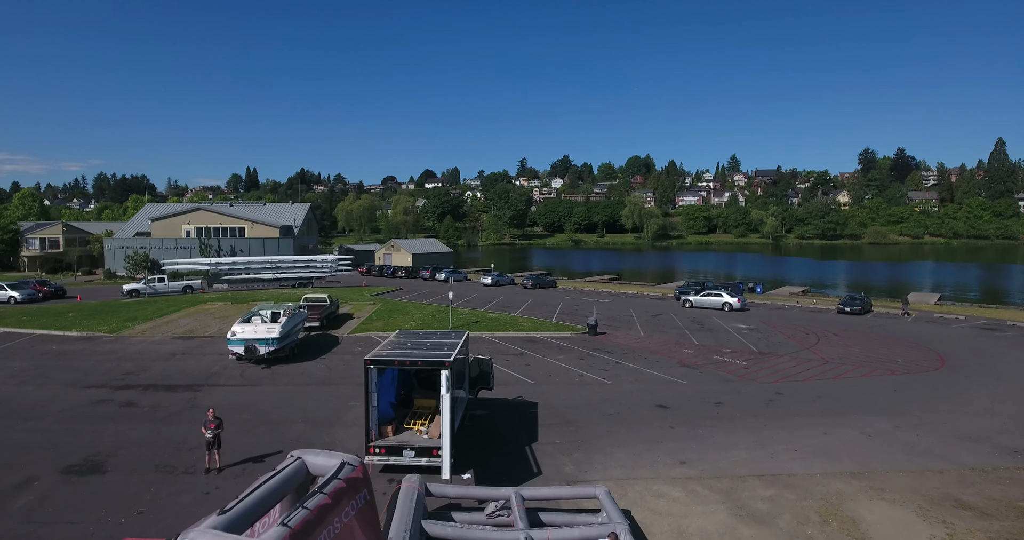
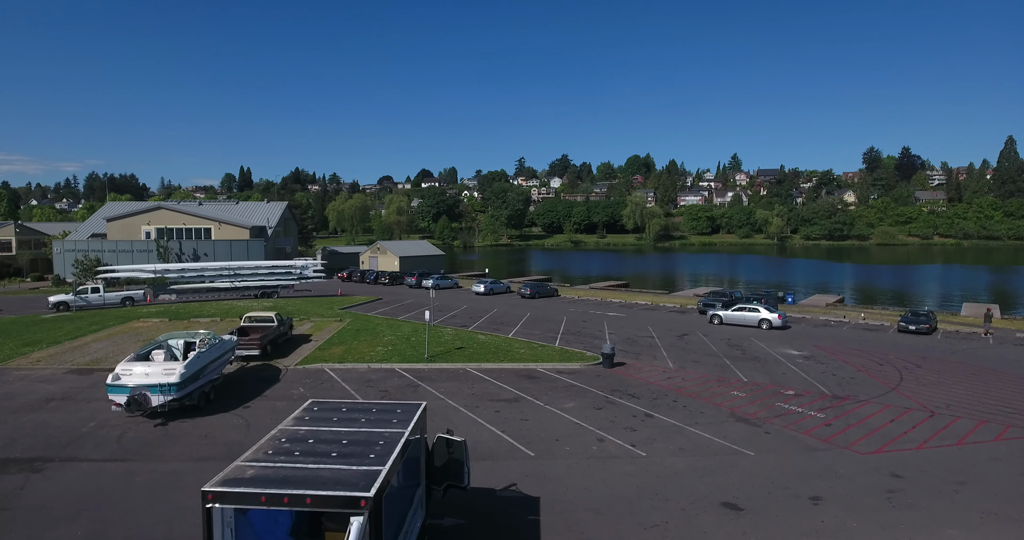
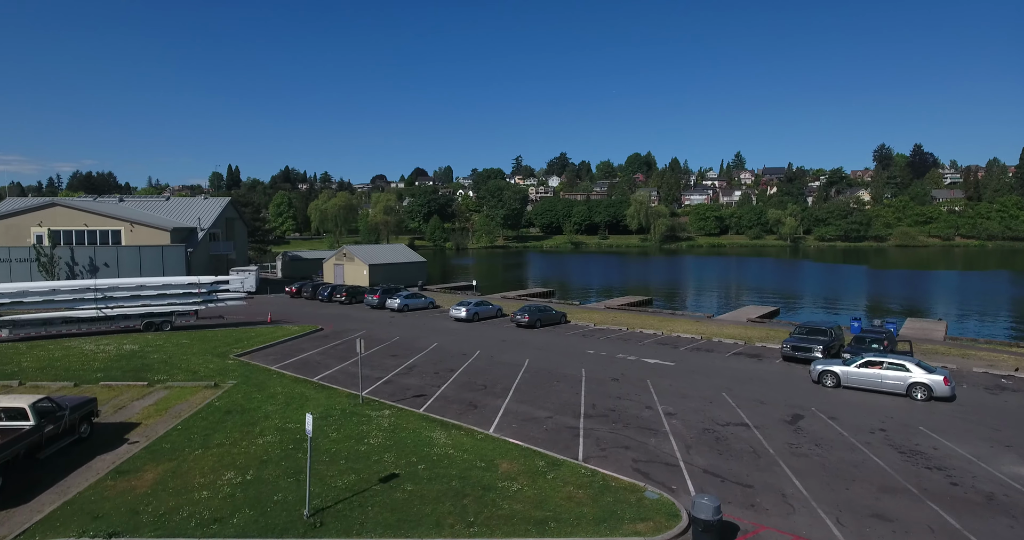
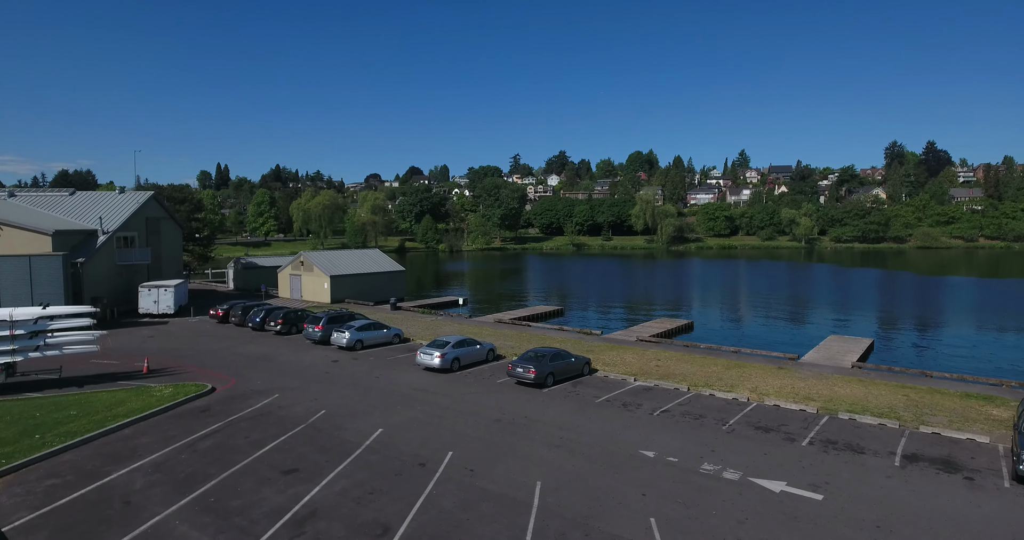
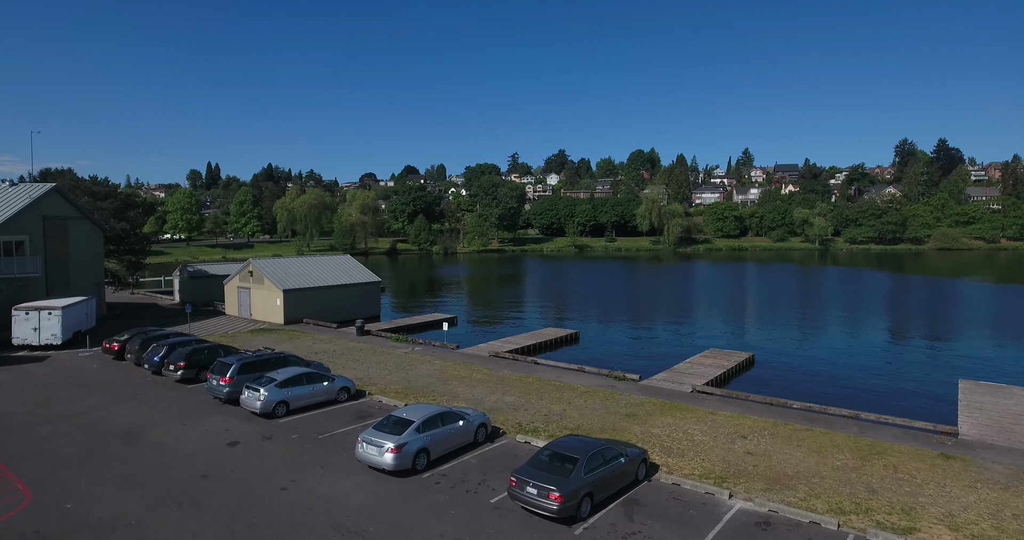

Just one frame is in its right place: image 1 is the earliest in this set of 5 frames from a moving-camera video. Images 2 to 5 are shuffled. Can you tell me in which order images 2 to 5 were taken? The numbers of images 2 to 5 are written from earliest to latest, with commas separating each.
2, 3, 4, 5
